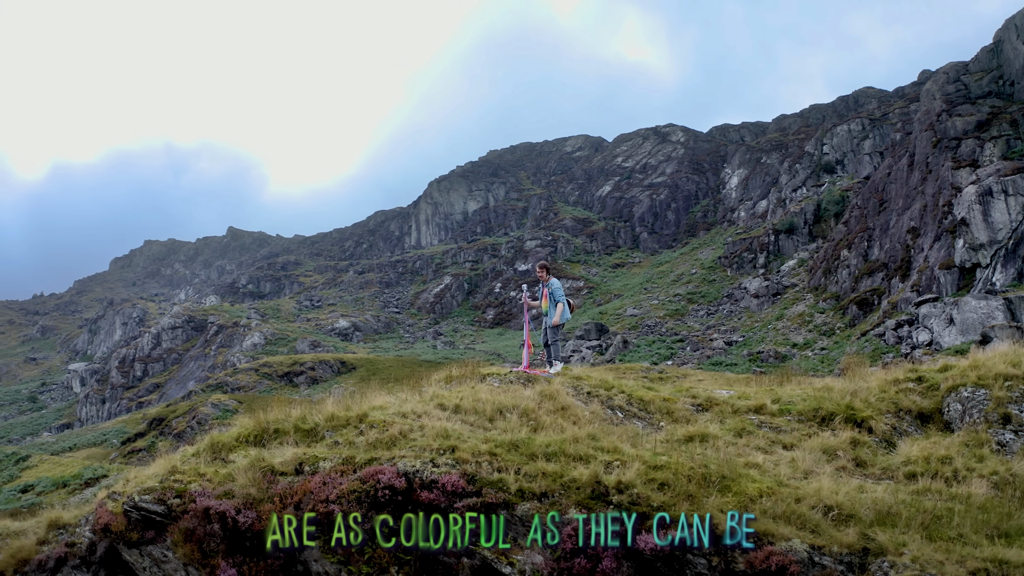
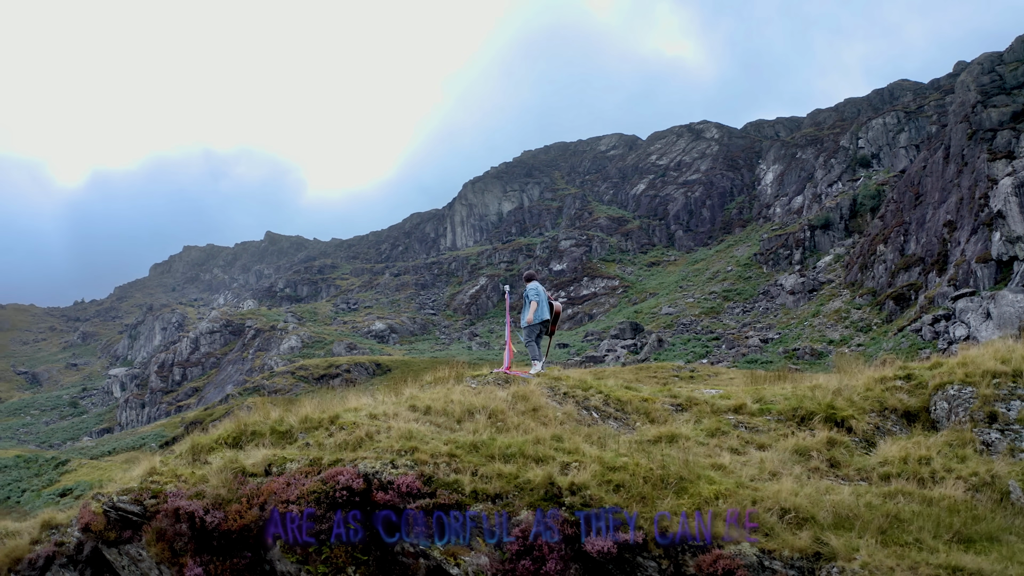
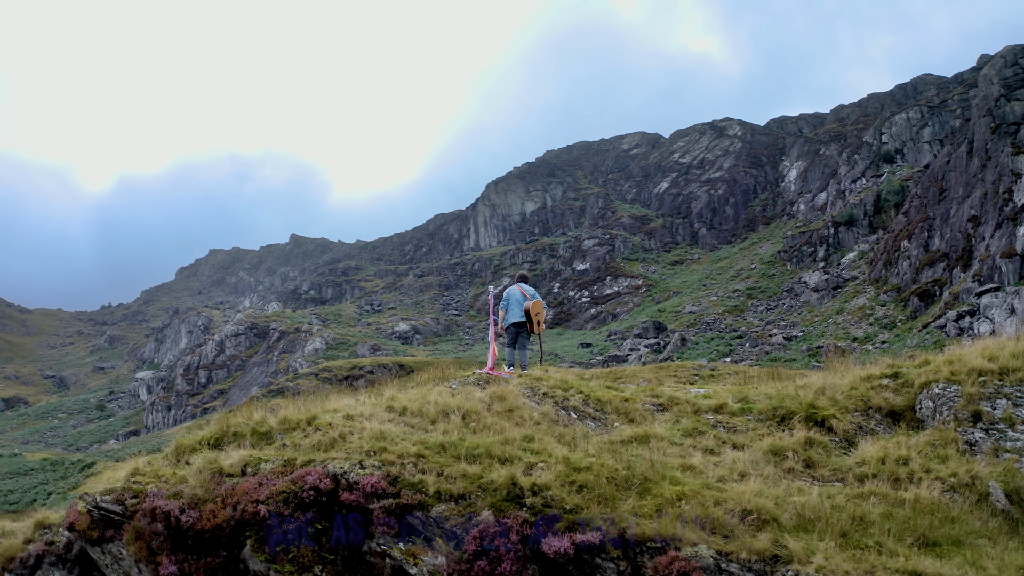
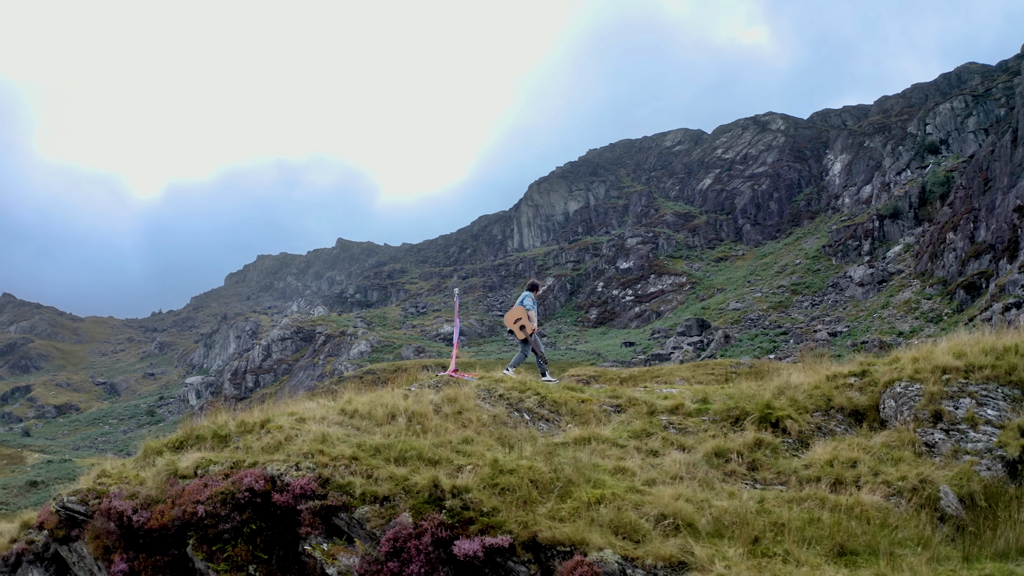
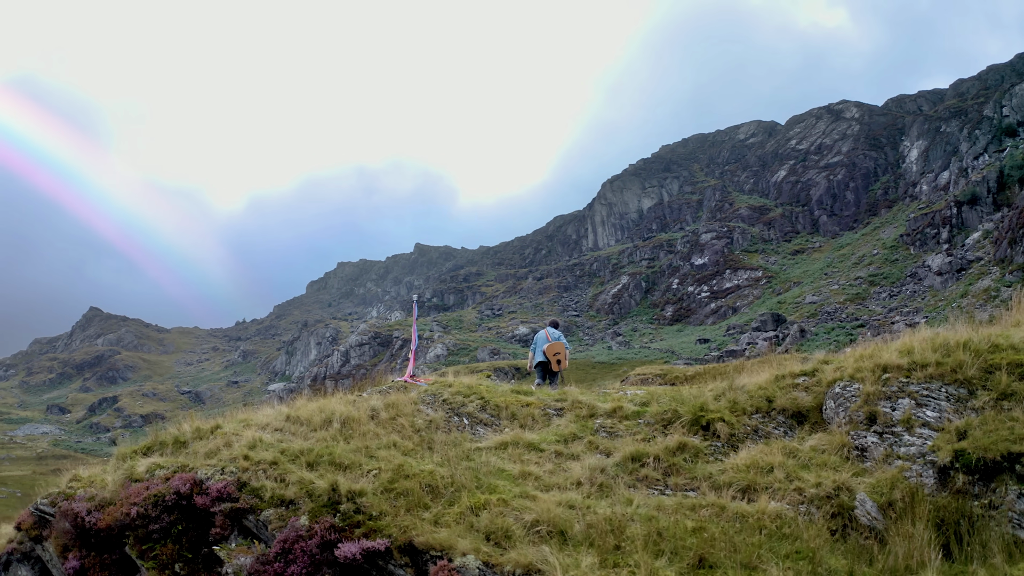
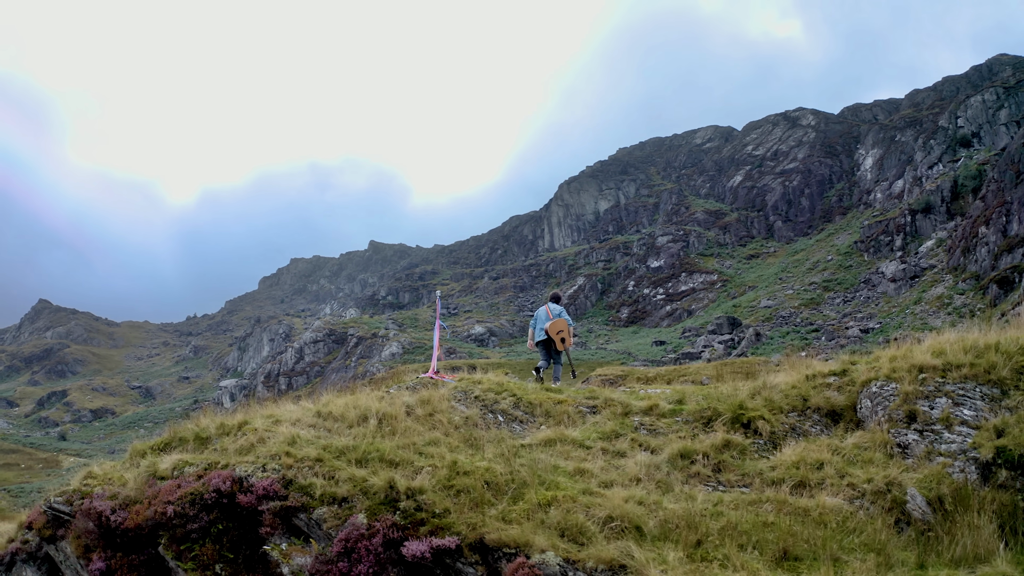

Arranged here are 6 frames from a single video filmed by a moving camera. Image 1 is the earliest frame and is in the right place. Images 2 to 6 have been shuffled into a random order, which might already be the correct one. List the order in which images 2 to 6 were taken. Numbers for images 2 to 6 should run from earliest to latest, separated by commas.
2, 3, 4, 6, 5
